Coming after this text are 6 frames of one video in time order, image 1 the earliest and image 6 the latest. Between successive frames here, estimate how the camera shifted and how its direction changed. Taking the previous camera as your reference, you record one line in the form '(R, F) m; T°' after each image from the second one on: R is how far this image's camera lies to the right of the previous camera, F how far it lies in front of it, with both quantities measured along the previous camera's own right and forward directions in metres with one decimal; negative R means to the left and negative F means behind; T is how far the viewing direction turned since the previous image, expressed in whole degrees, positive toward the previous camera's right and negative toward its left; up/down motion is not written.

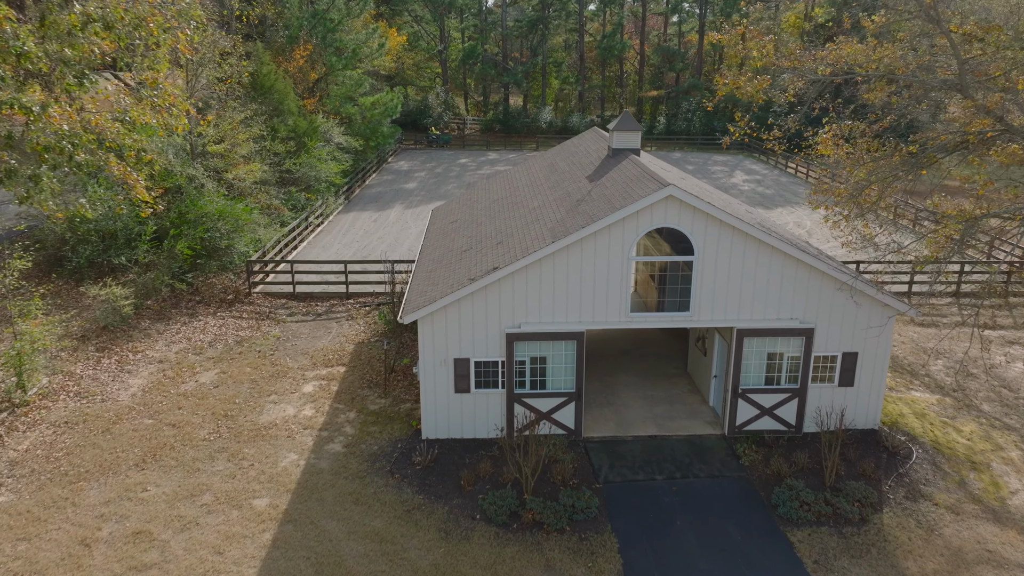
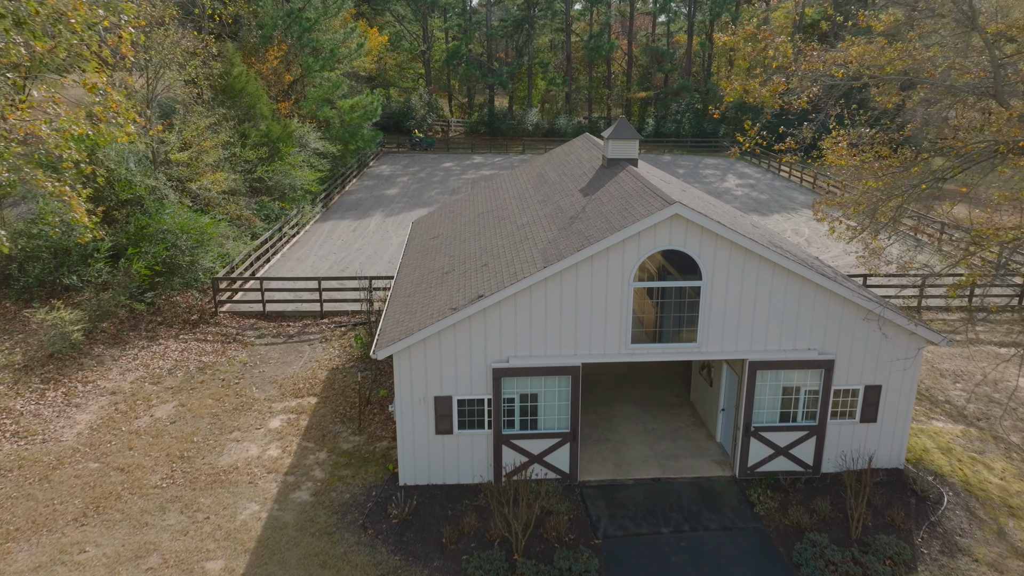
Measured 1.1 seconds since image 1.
(0.0, +1.3) m; +1°
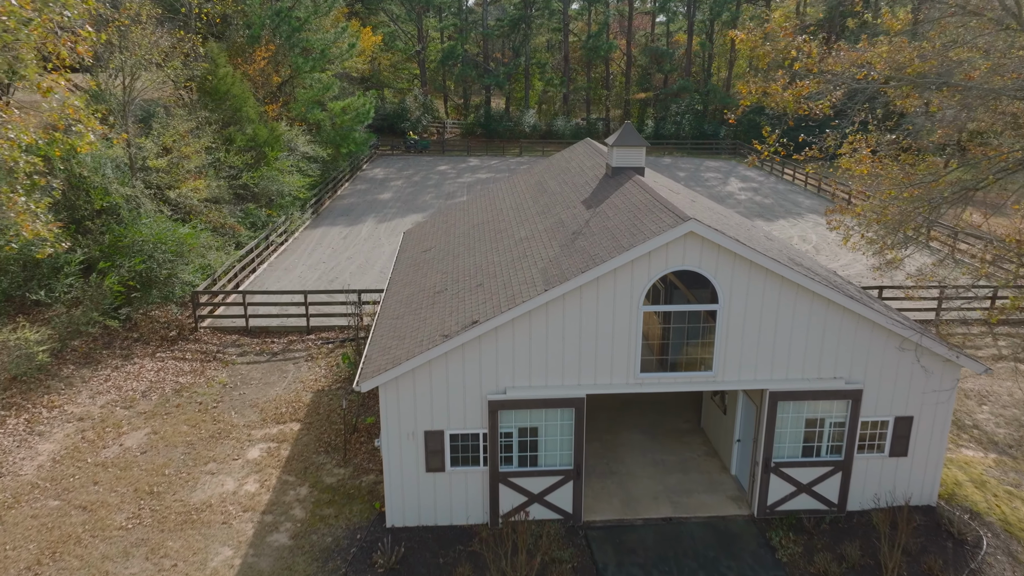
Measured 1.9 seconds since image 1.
(0.0, +1.0) m; 0°
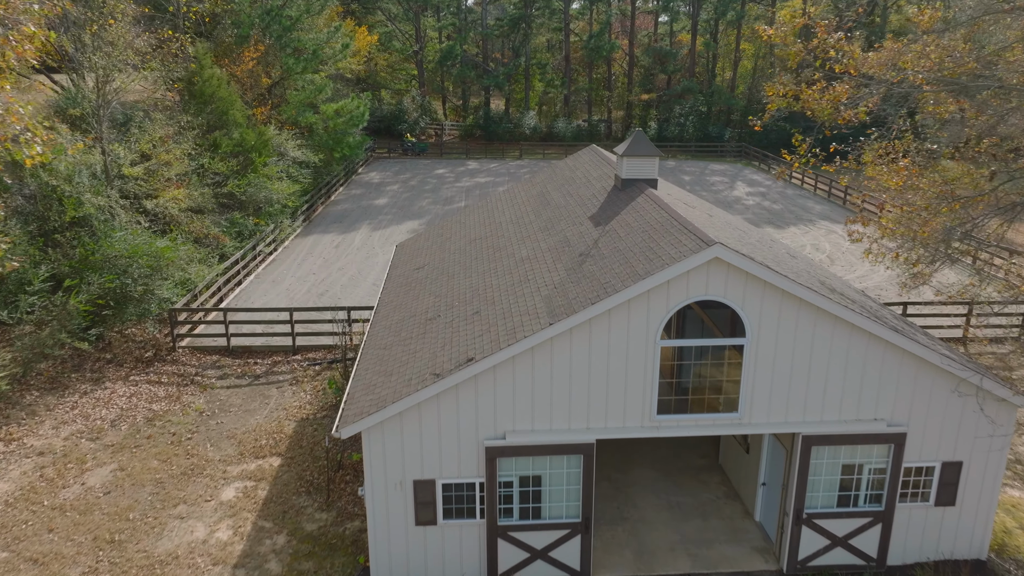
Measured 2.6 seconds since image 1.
(0.0, +1.1) m; 0°
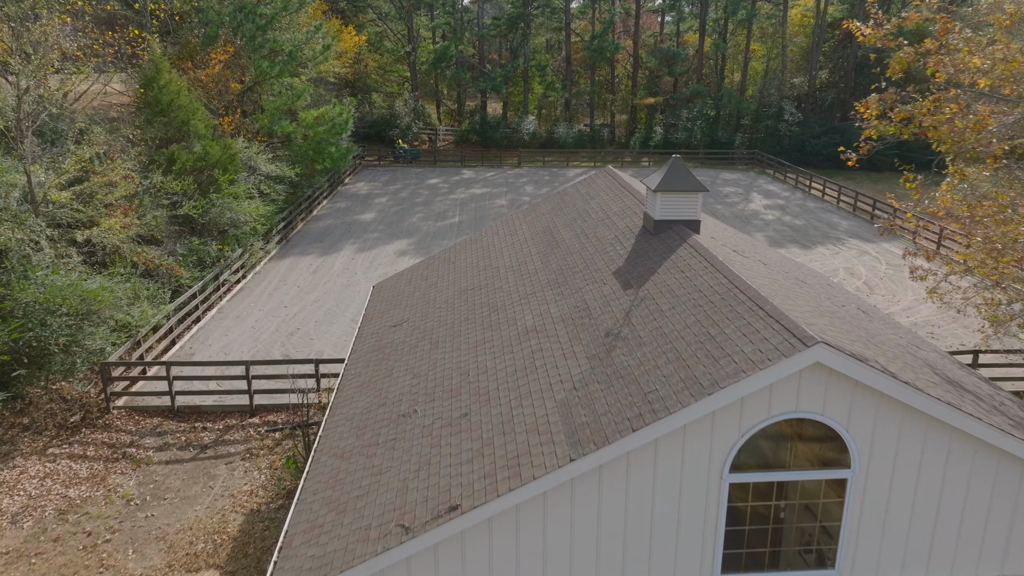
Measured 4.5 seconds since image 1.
(0.0, +2.6) m; 0°
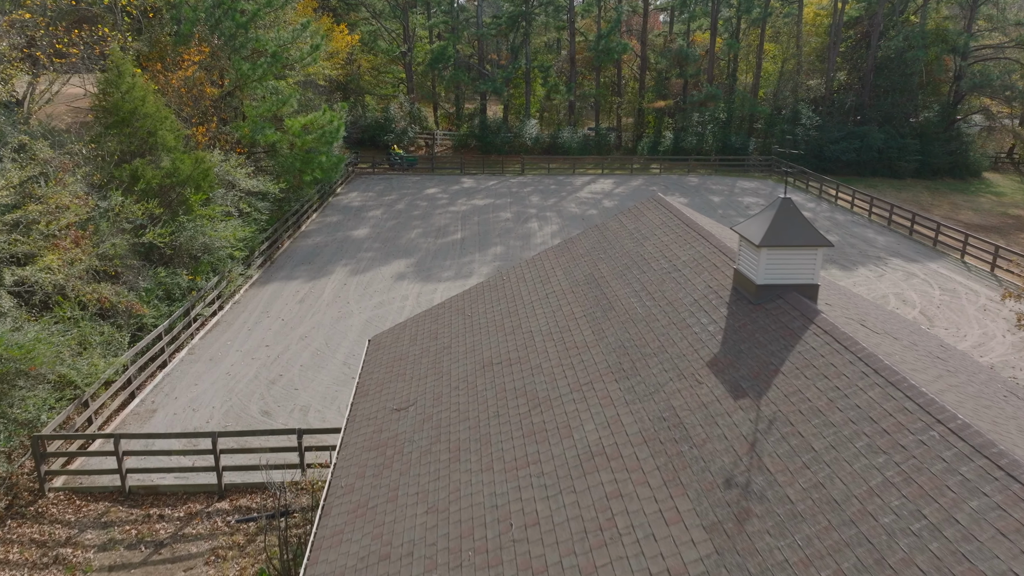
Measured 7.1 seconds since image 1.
(-0.5, +2.4) m; 0°
